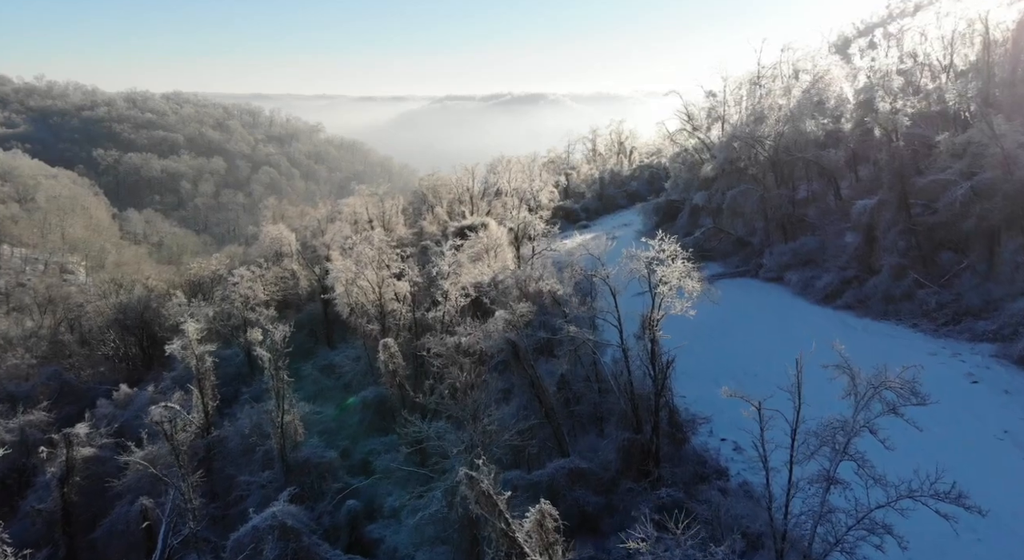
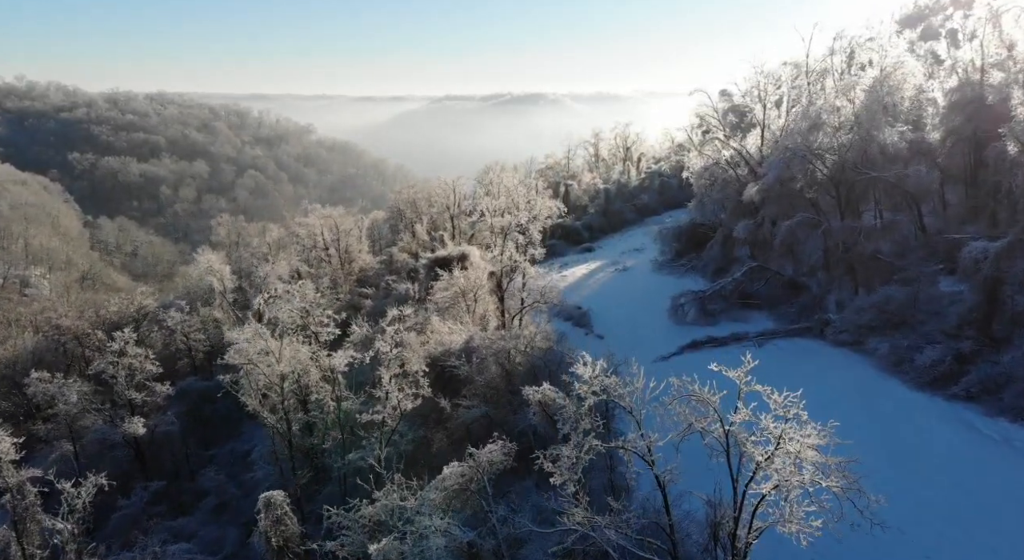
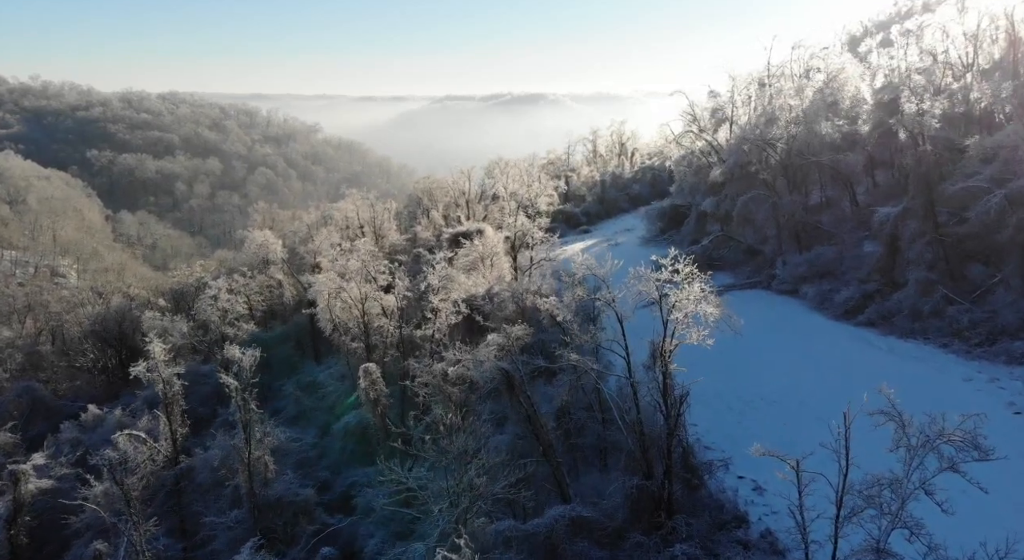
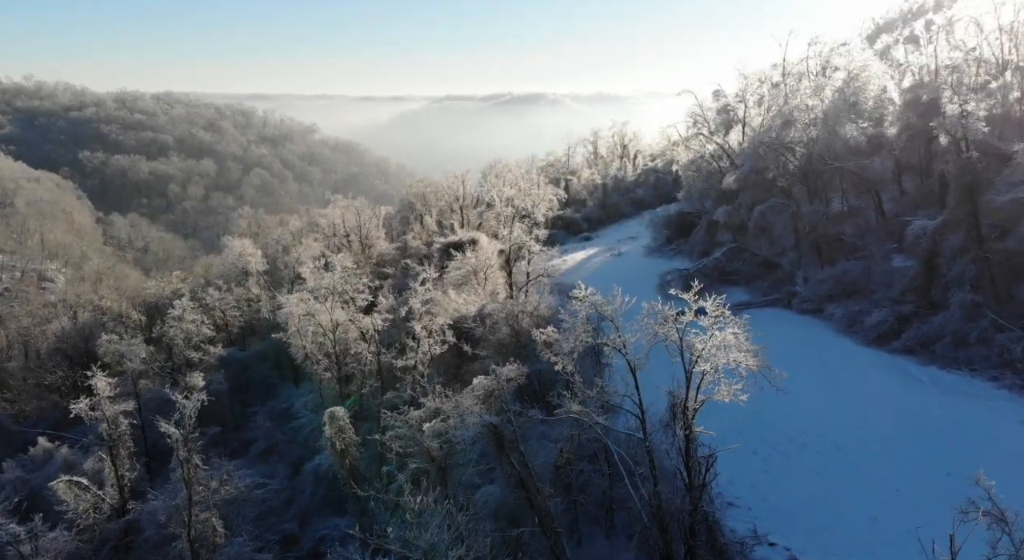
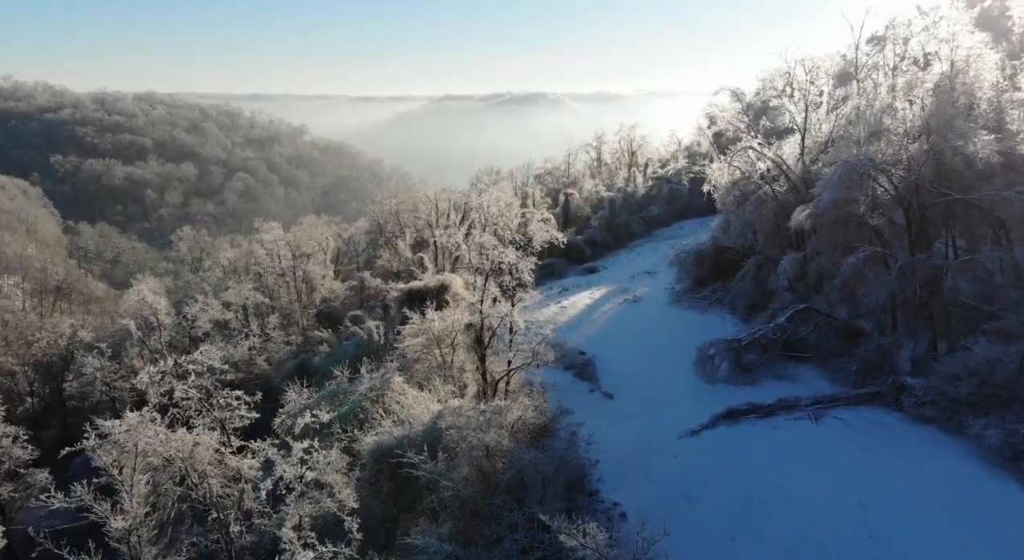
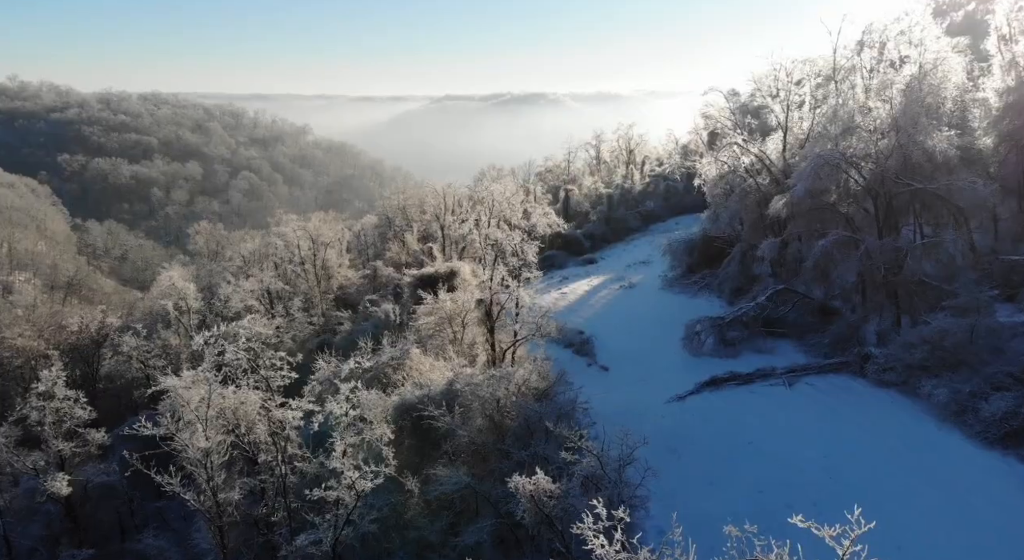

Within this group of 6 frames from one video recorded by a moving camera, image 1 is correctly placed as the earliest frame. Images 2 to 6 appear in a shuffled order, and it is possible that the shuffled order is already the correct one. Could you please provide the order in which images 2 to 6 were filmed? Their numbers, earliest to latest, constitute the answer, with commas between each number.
3, 4, 2, 6, 5
